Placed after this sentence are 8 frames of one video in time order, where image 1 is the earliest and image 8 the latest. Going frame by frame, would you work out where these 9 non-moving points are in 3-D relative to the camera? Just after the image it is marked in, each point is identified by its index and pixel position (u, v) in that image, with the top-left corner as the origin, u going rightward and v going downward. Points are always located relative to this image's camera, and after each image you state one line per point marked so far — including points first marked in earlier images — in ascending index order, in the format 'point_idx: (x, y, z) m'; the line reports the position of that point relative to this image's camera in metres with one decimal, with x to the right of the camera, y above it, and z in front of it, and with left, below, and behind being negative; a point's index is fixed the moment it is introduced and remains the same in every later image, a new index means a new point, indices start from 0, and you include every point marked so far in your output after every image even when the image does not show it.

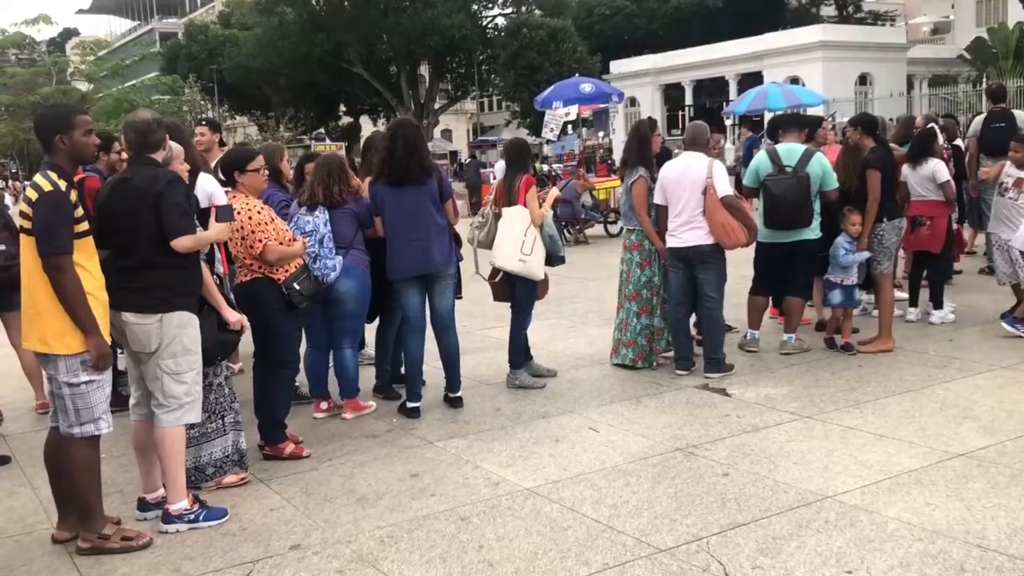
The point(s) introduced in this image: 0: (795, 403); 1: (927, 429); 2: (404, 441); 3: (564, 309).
0: (+1.6, -0.7, +5.7) m
1: (+2.2, -0.7, +5.1) m
2: (-0.6, -0.8, +5.3) m
3: (+0.5, -0.2, +9.6) m
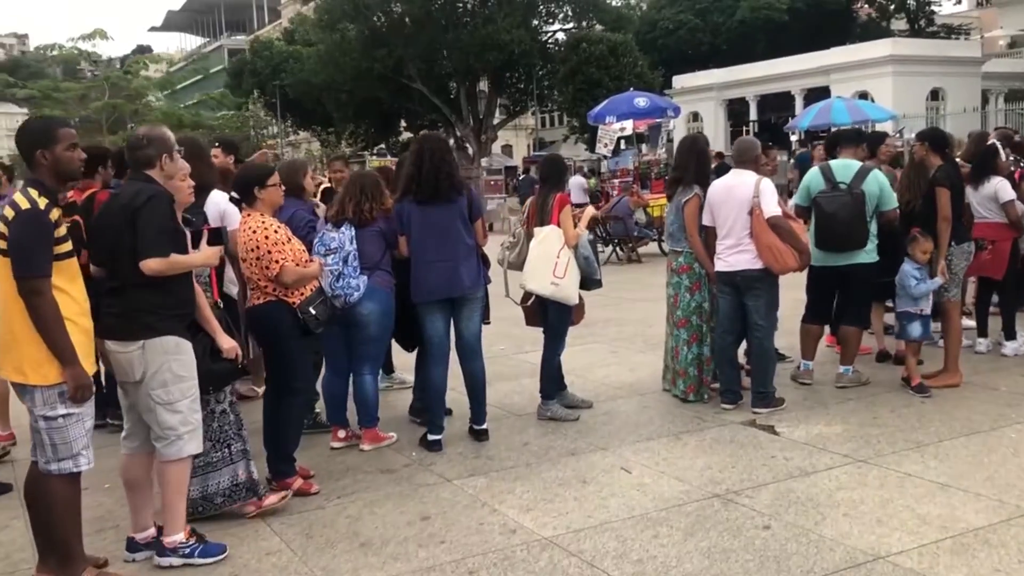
0: (+1.8, -0.8, +5.3) m
1: (+2.3, -0.9, +4.6) m
2: (-0.5, -1.0, +4.9) m
3: (+0.9, -0.4, +9.2) m
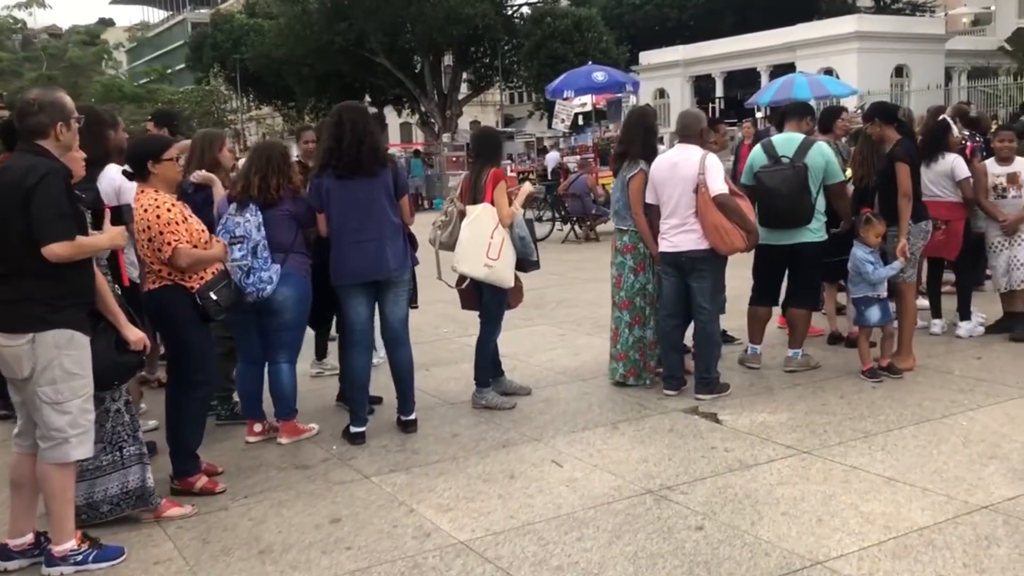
0: (+1.4, -0.7, +5.0) m
1: (+1.9, -0.8, +4.4) m
2: (-0.8, -0.9, +4.6) m
3: (+0.4, -0.2, +8.9) m
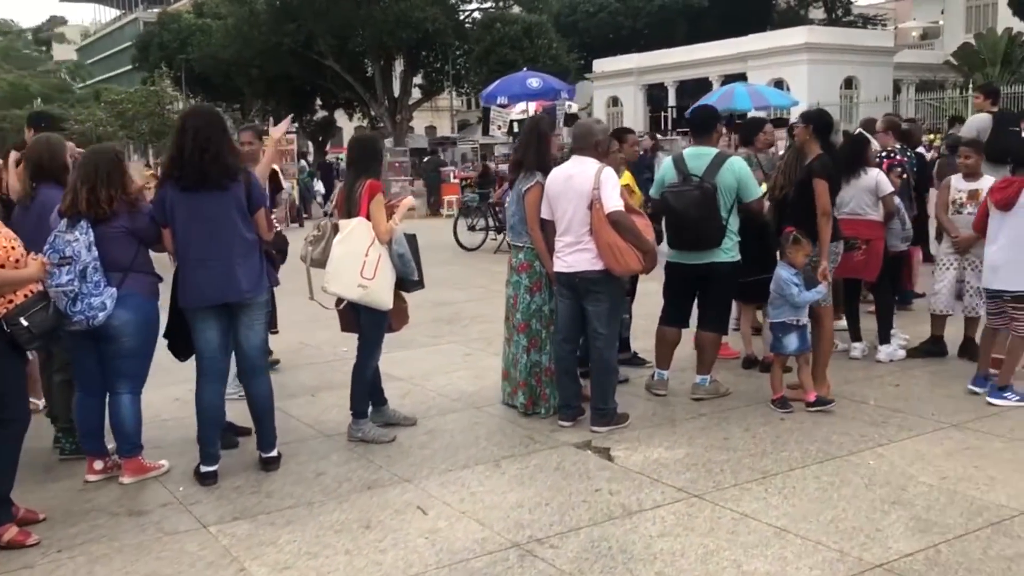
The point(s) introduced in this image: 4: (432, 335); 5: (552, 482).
0: (+0.8, -0.9, +4.6) m
1: (+1.3, -0.9, +4.0) m
2: (-1.4, -1.0, +4.1) m
3: (-0.3, -0.4, +8.4) m
4: (-0.7, -0.4, +8.2) m
5: (+0.2, -0.9, +4.5) m
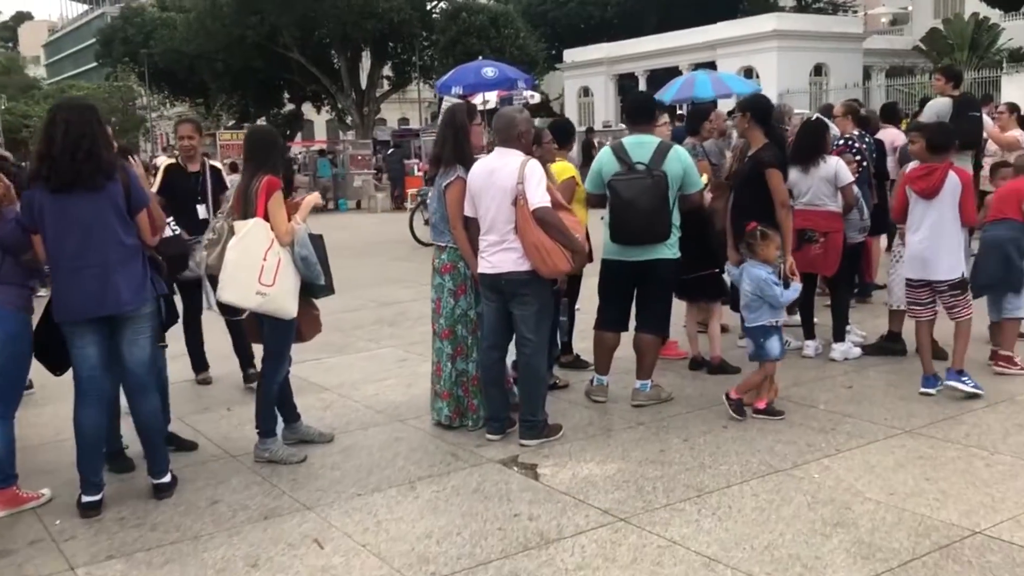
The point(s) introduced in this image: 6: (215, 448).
0: (+0.4, -0.9, +4.2) m
1: (+1.0, -0.9, +3.6) m
2: (-1.8, -1.0, +3.7) m
3: (-0.8, -0.4, +8.0) m
4: (-1.1, -0.4, +7.8) m
5: (-0.2, -0.9, +4.1) m
6: (-1.5, -0.8, +5.0) m
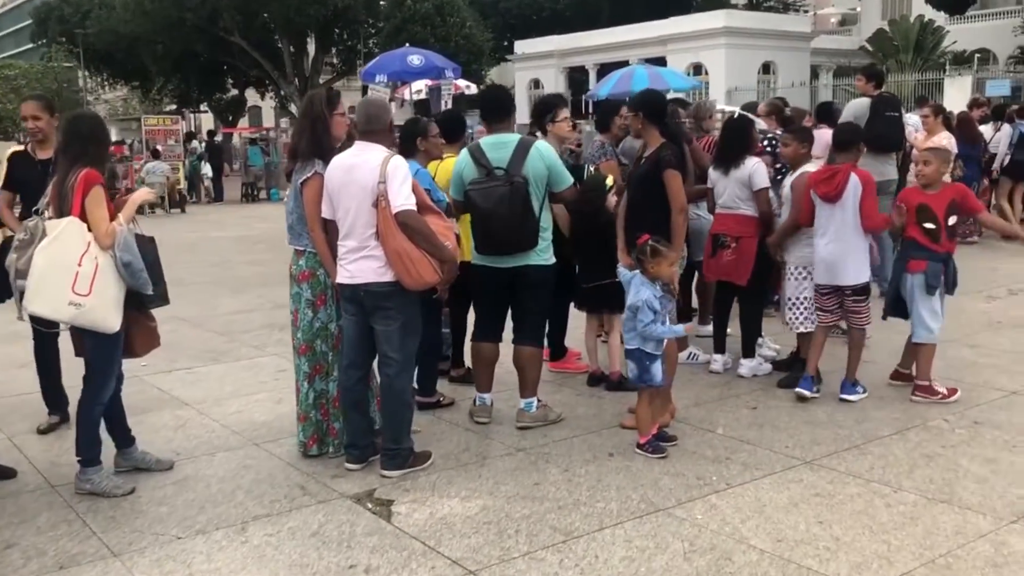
0: (-0.1, -0.9, +3.7) m
1: (+0.4, -1.0, +3.1) m
2: (-2.3, -1.1, +3.1) m
3: (-1.6, -0.4, +7.4) m
4: (-1.9, -0.4, +7.2) m
5: (-0.8, -1.0, +3.6) m
6: (-2.1, -0.8, +4.4) m
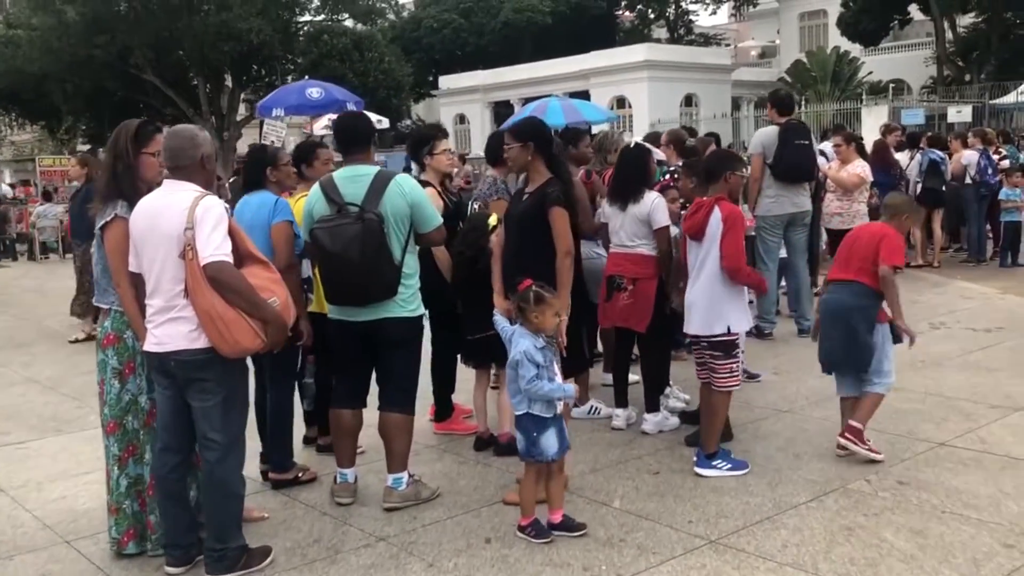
0: (-0.6, -1.2, +3.0) m
1: (0.0, -1.2, +2.5) m
2: (-2.8, -1.3, +2.2) m
3: (-2.3, -0.8, +6.6) m
4: (-2.6, -0.8, +6.4) m
5: (-1.3, -1.2, +2.8) m
6: (-2.7, -1.1, +3.6) m
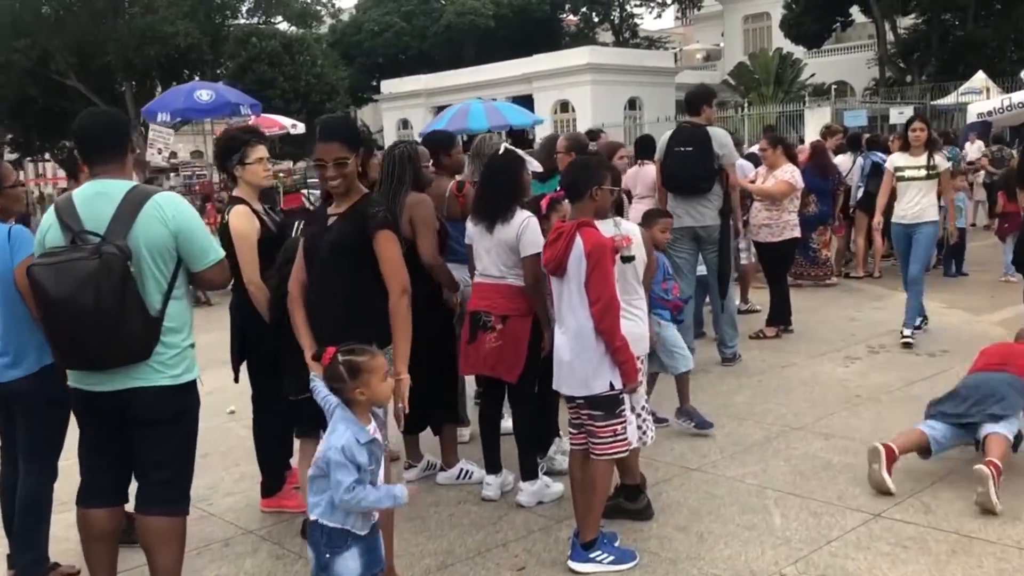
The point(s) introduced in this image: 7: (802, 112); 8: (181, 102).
0: (-1.2, -1.3, +1.9) m
1: (-0.6, -1.4, +1.4) m
2: (-3.3, -1.5, +1.1) m
3: (-3.1, -1.0, +5.5) m
4: (-3.4, -1.0, +5.3) m
5: (-1.8, -1.4, +1.8) m
6: (-3.3, -1.3, +2.4) m
7: (+5.8, +3.6, +20.0) m
8: (-3.9, +2.2, +11.6) m
